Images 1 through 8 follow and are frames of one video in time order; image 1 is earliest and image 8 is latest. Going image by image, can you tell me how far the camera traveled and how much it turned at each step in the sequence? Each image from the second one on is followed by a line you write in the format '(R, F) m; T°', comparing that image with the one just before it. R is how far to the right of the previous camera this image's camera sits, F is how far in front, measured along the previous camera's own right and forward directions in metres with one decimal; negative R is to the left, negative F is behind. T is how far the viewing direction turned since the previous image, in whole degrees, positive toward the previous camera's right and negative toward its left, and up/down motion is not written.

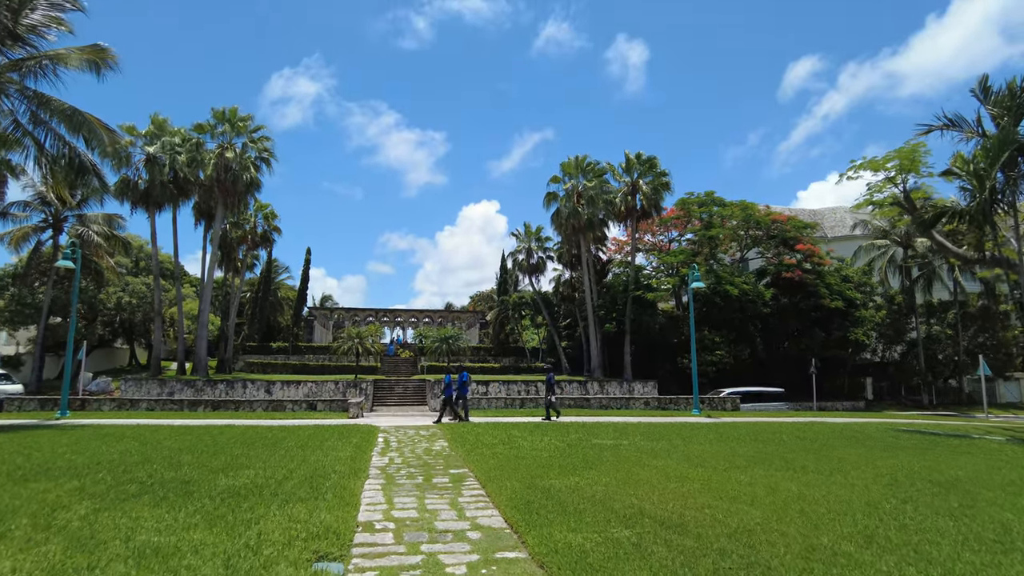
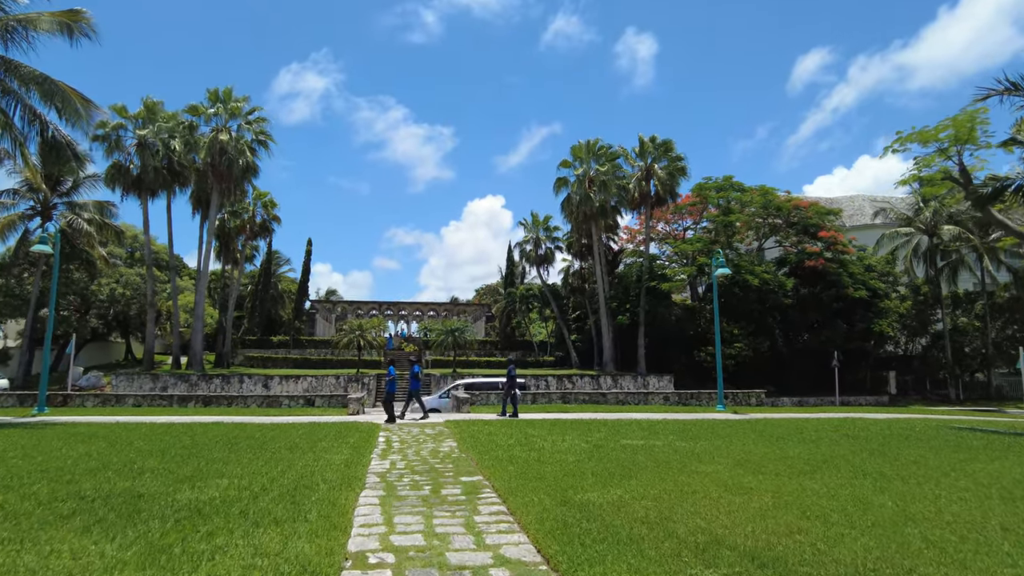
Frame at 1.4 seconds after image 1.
(-0.2, +1.6) m; 0°
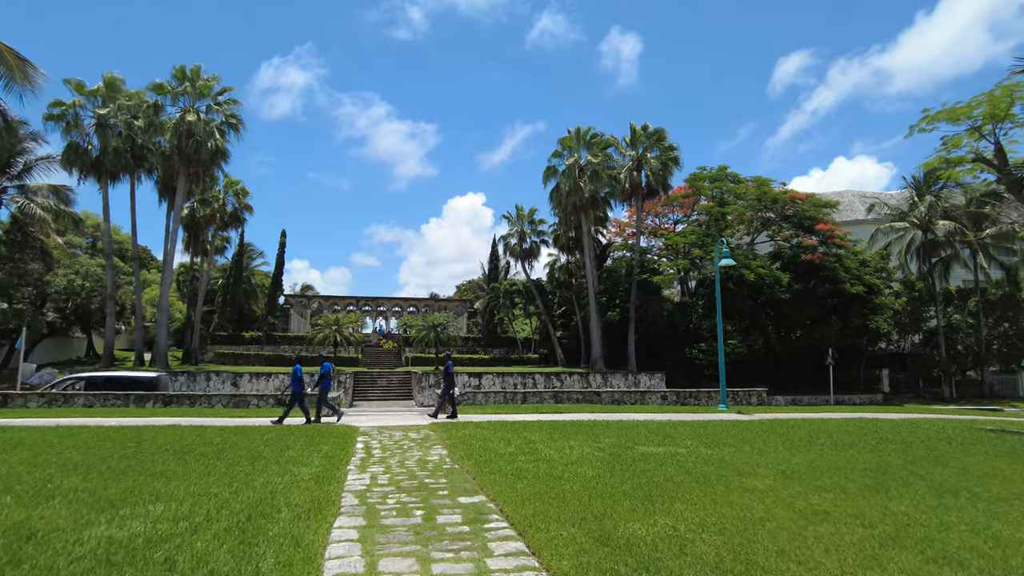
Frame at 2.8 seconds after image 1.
(-0.4, +1.7) m; +2°
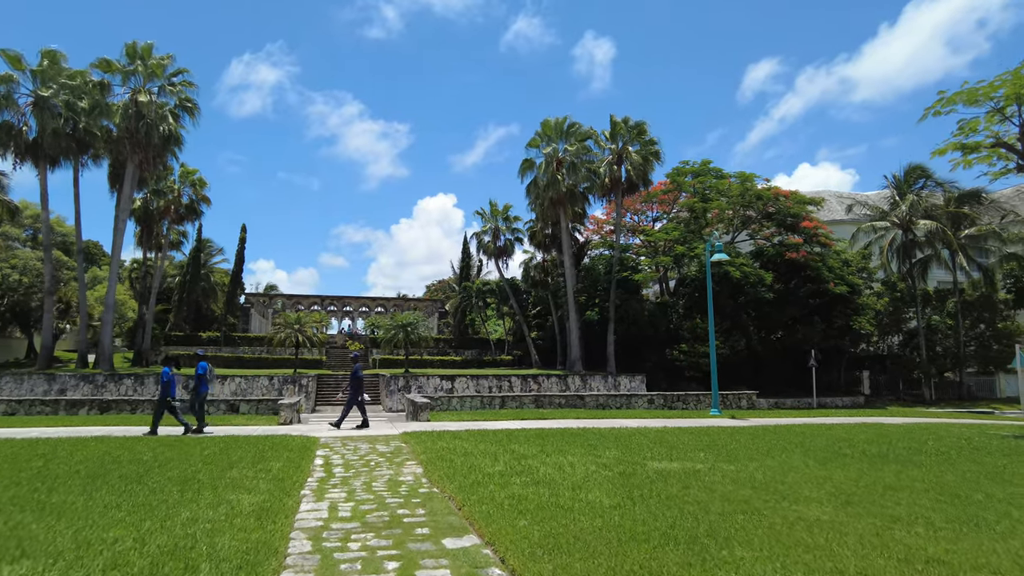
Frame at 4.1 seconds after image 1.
(-0.3, +1.7) m; +3°
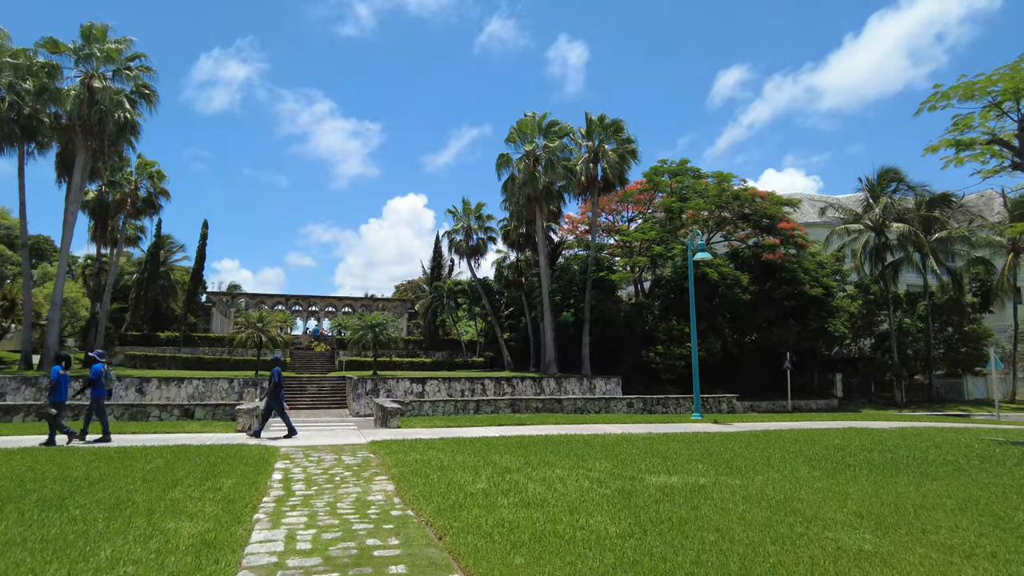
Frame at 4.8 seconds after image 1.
(-0.2, +1.0) m; +3°
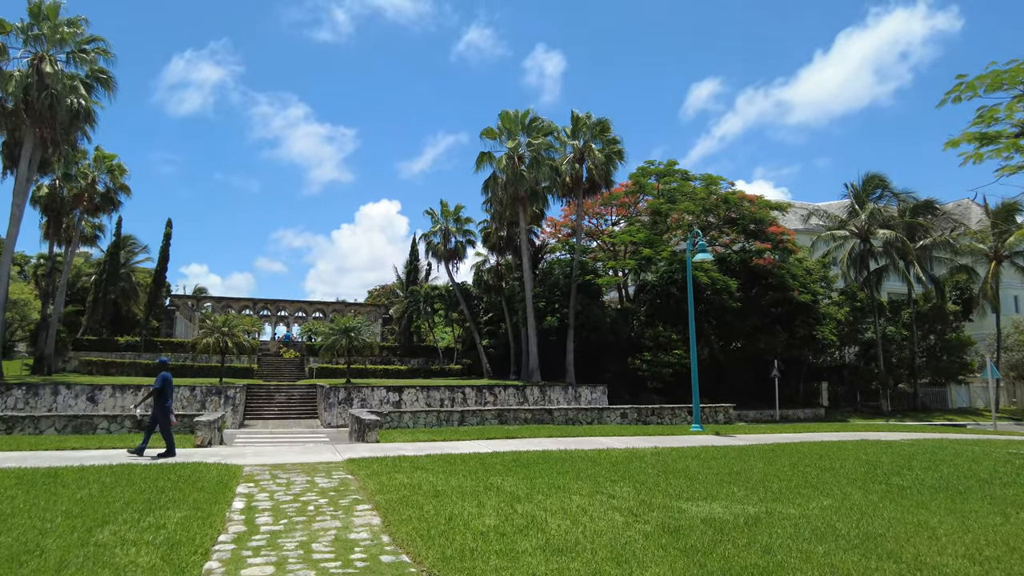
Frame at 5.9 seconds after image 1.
(-0.4, +1.4) m; +2°
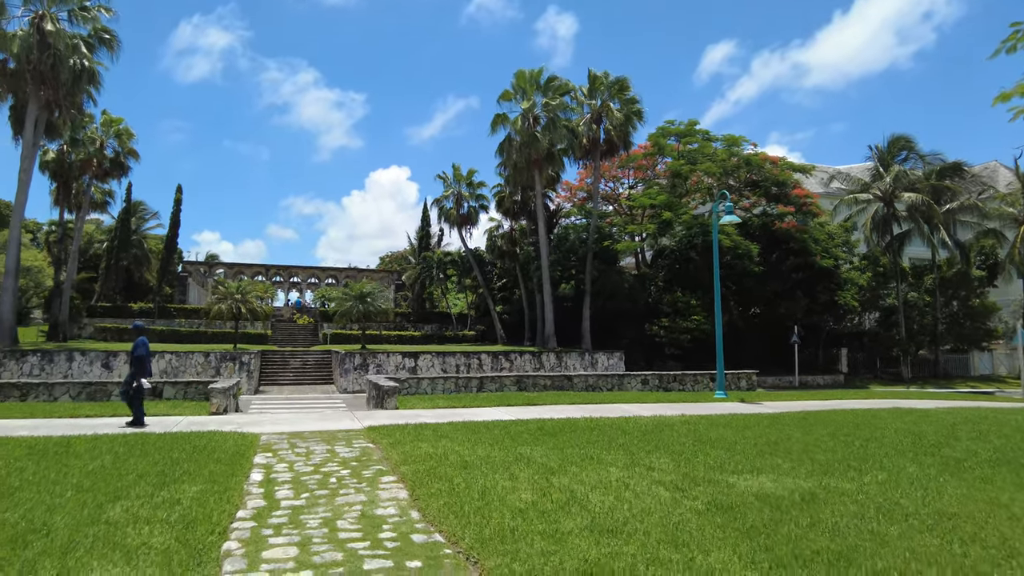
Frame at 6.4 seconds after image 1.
(-0.2, +0.5) m; -1°
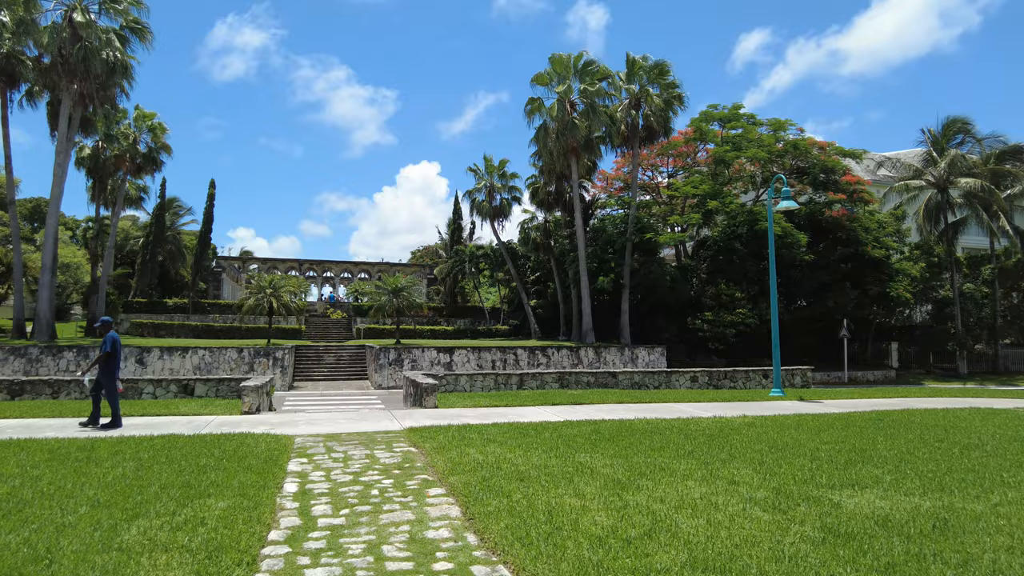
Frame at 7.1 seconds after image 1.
(-0.3, +0.9) m; -3°
